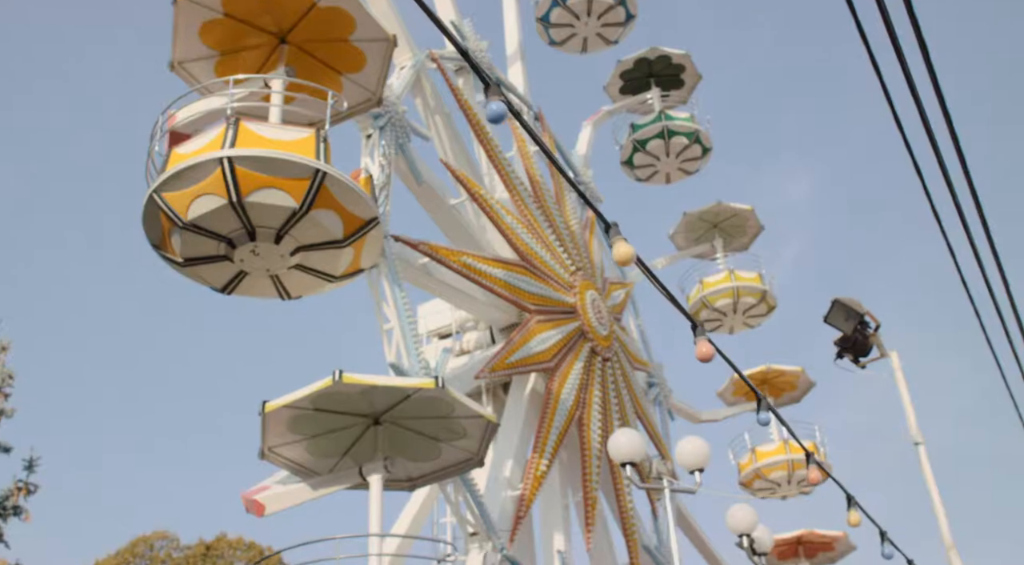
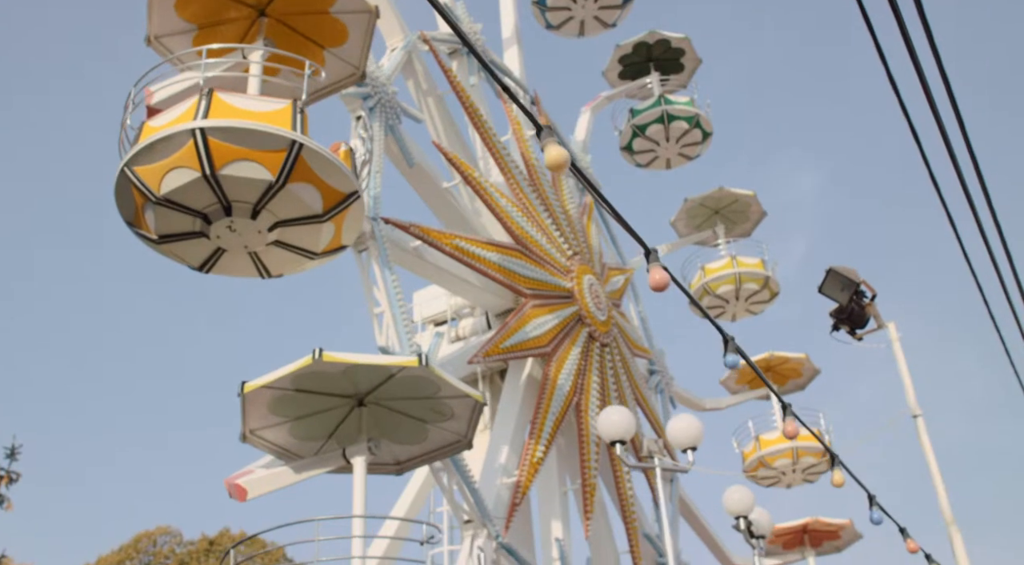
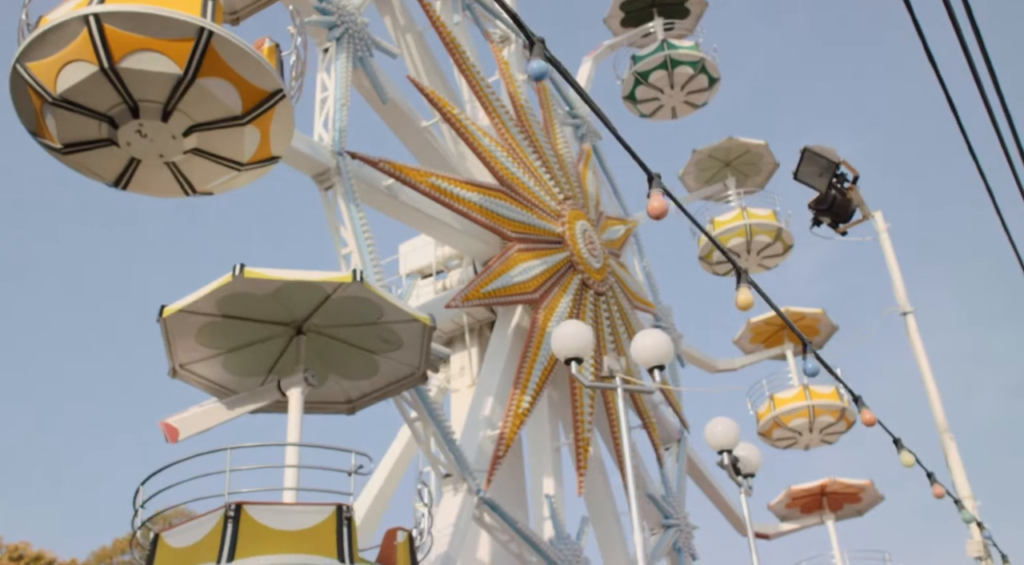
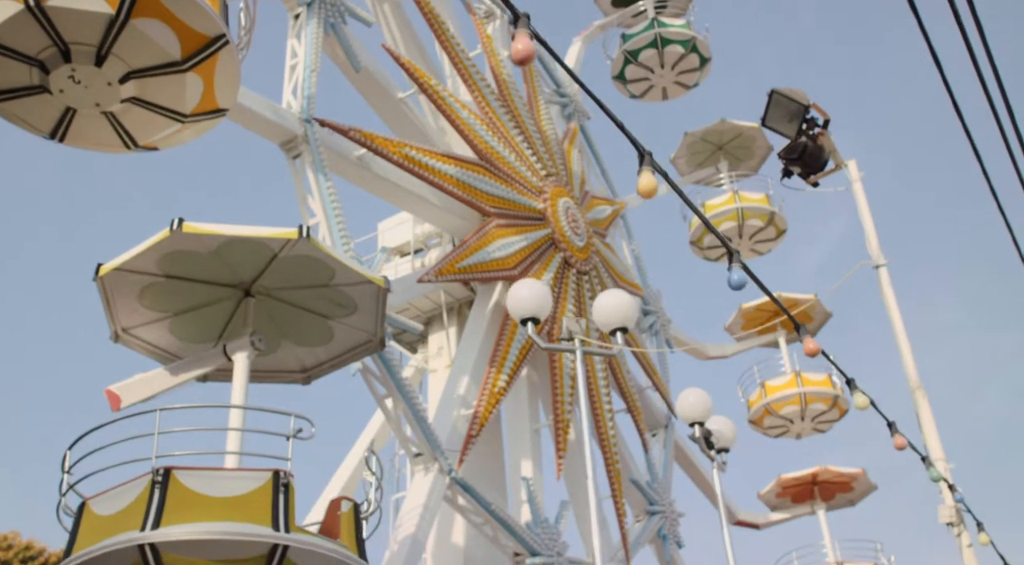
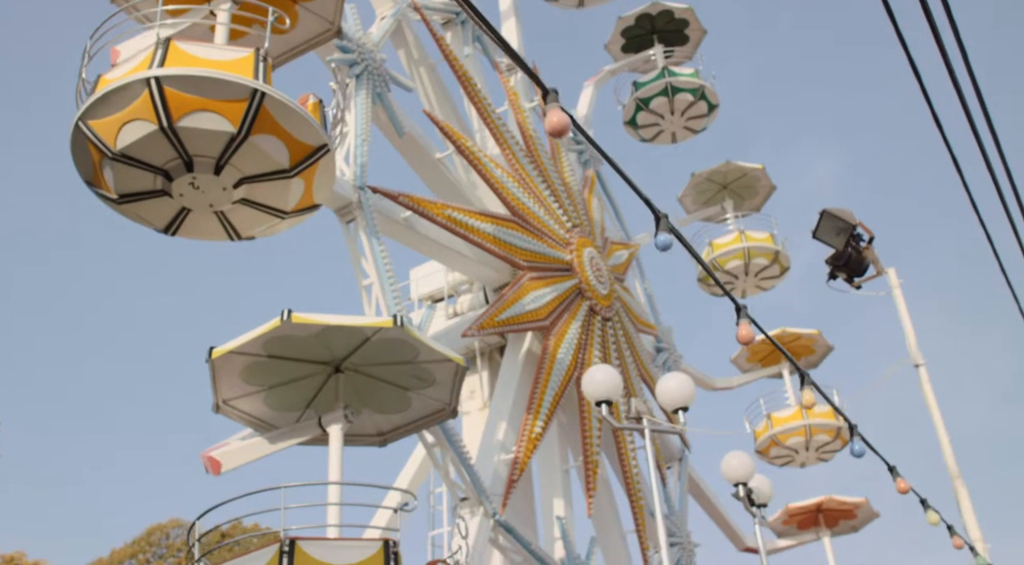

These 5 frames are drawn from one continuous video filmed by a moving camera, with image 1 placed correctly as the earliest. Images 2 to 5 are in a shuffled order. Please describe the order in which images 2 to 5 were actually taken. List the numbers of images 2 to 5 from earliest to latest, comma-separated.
2, 5, 3, 4
